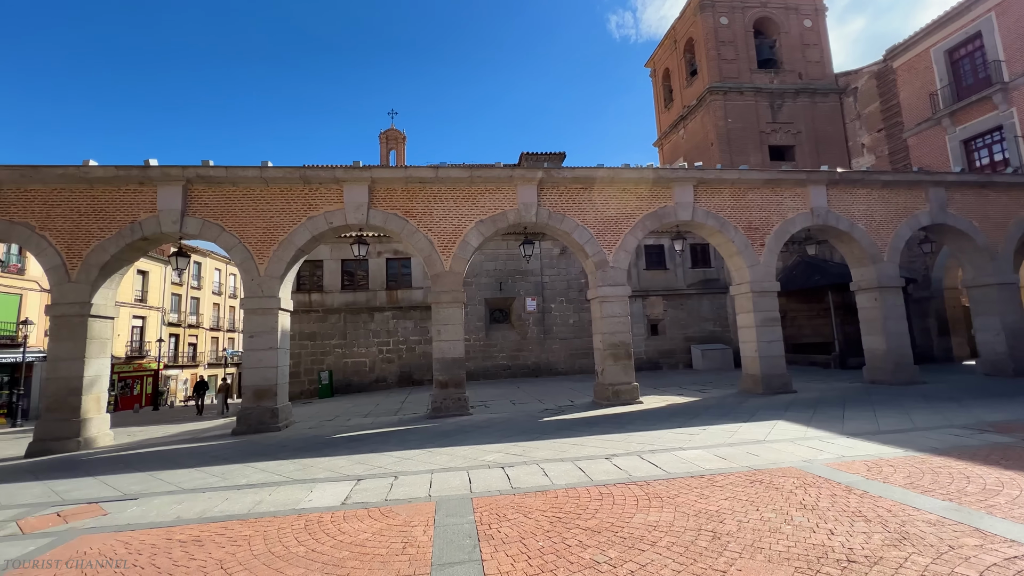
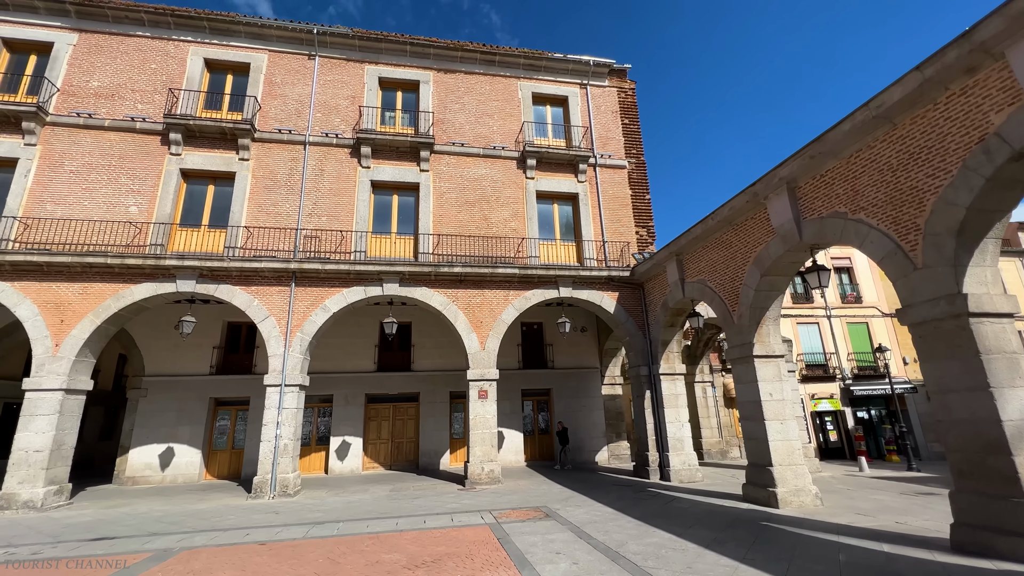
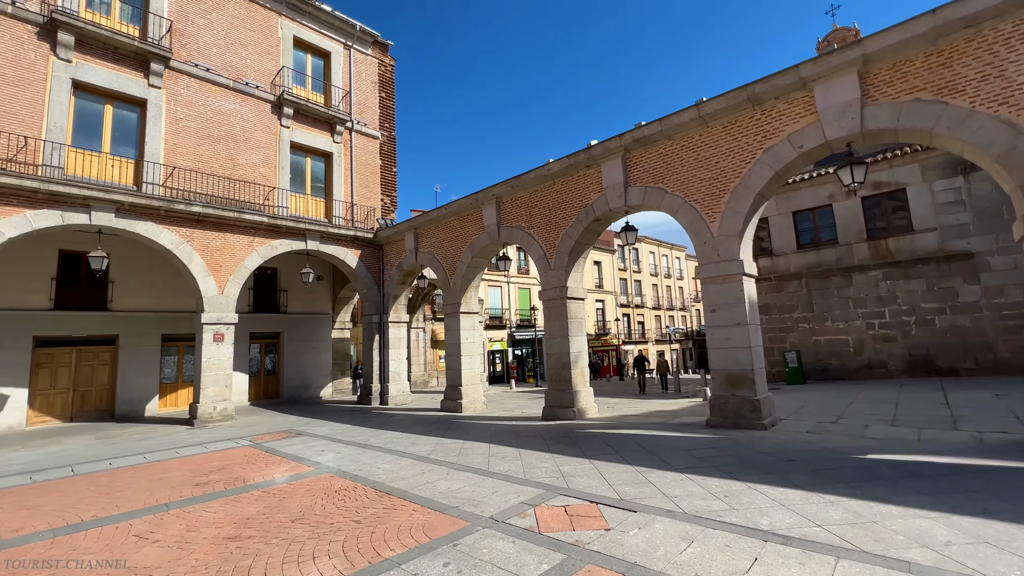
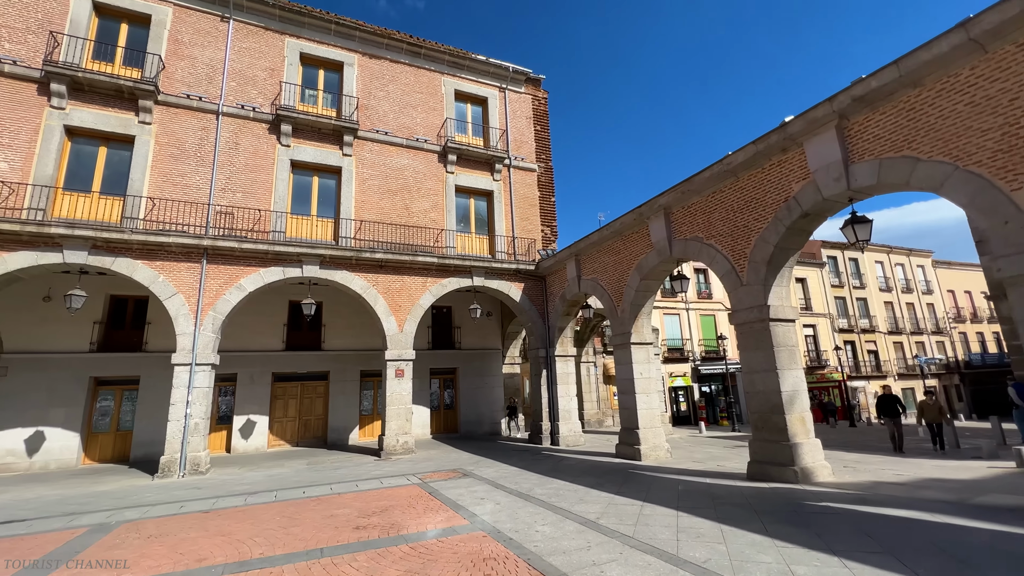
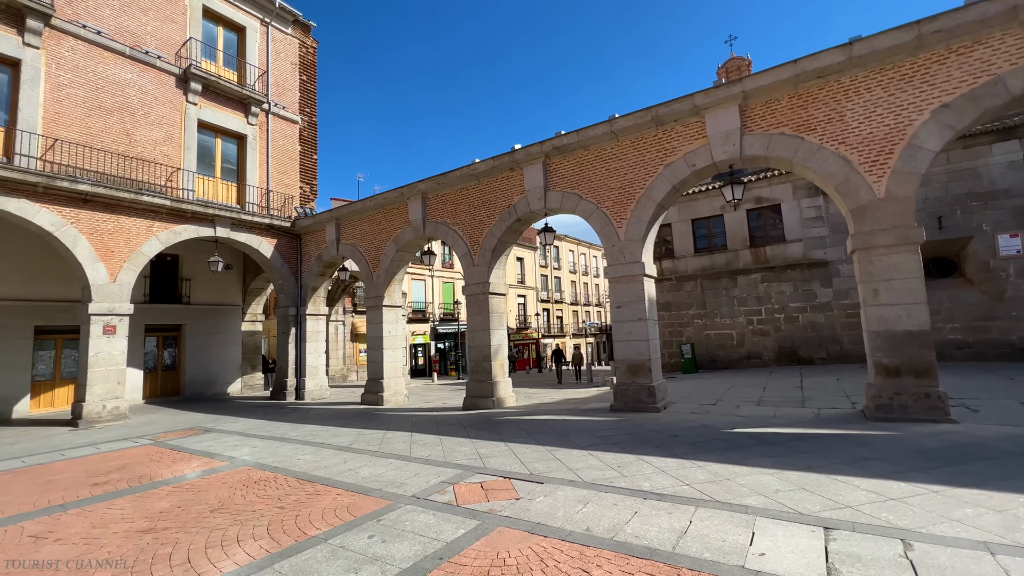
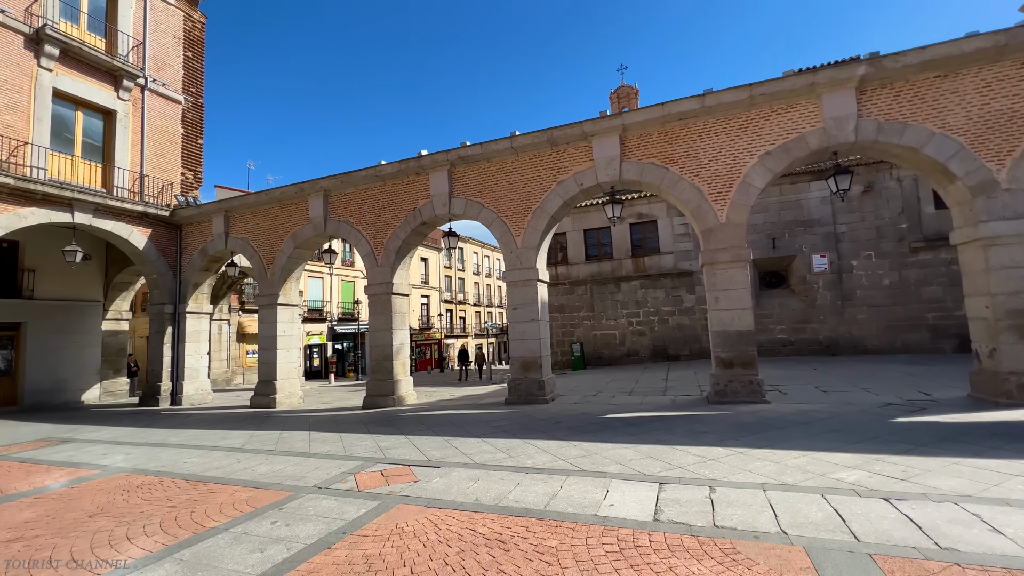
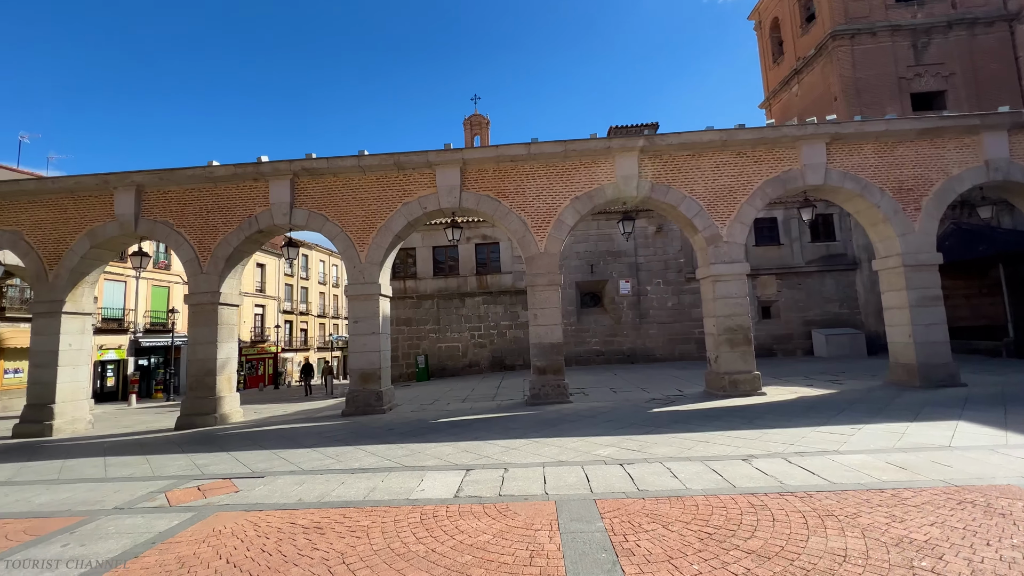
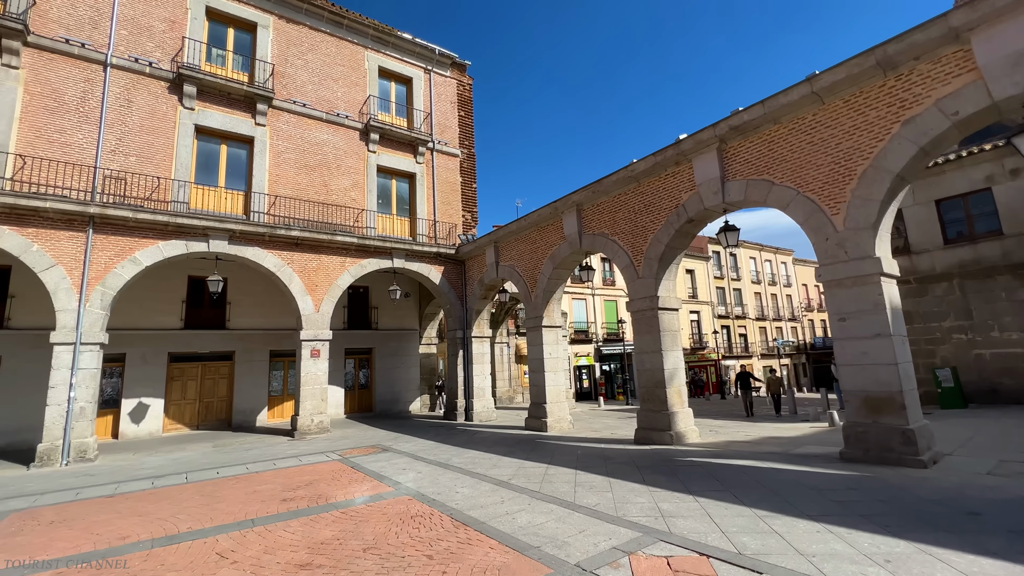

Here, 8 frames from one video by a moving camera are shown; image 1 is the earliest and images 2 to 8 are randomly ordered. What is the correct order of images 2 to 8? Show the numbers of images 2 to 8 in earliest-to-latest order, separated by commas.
7, 6, 5, 3, 8, 4, 2
